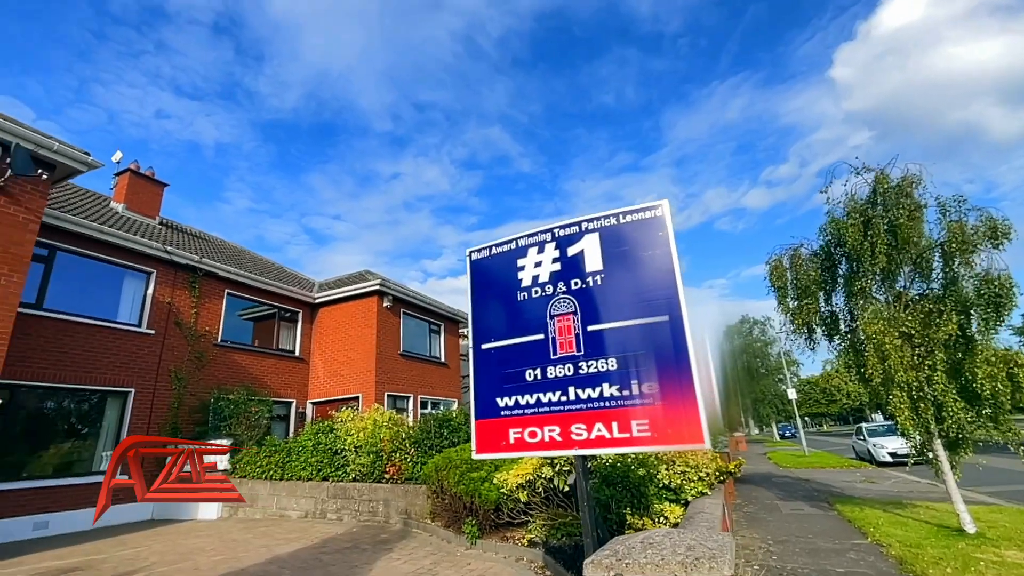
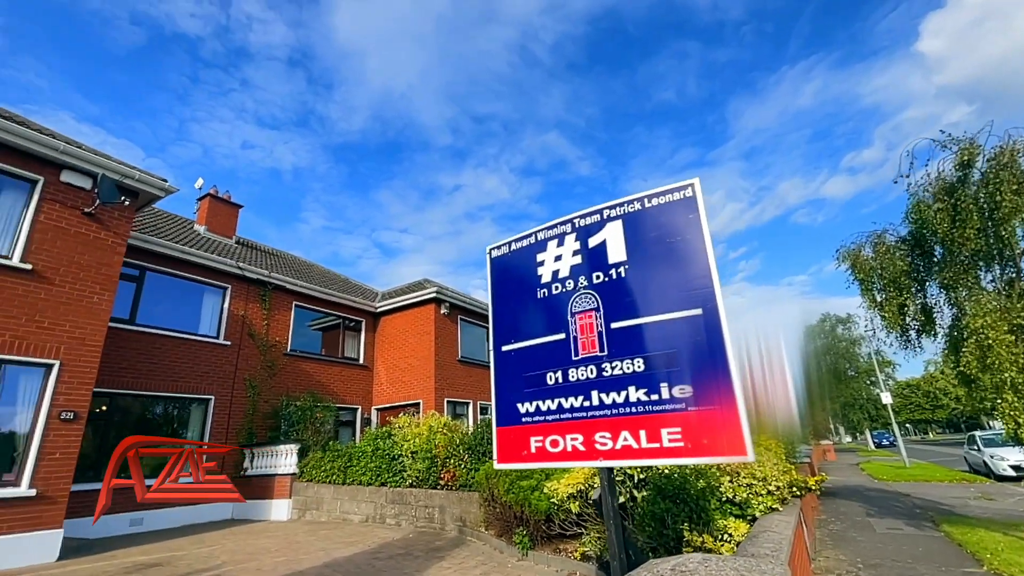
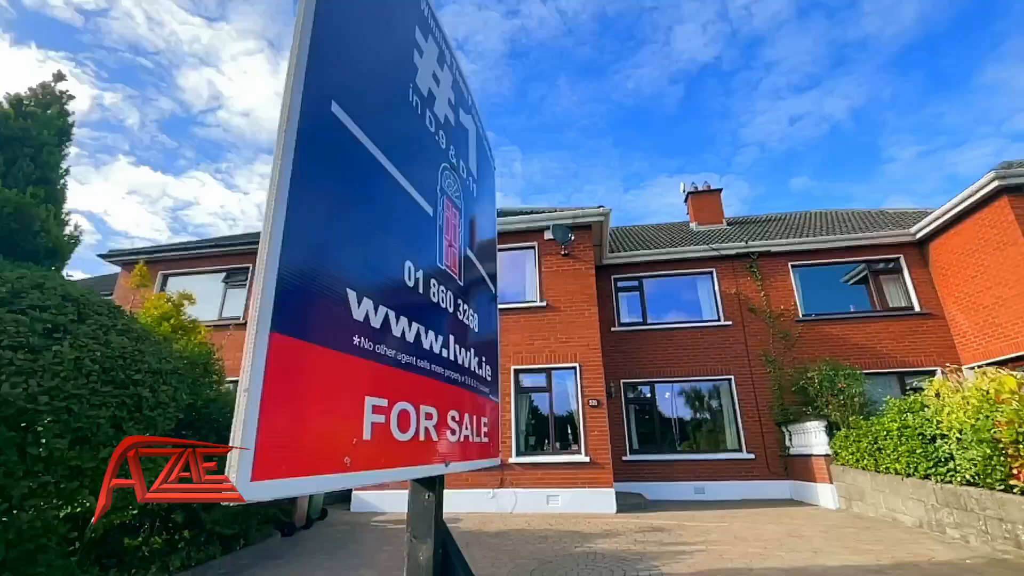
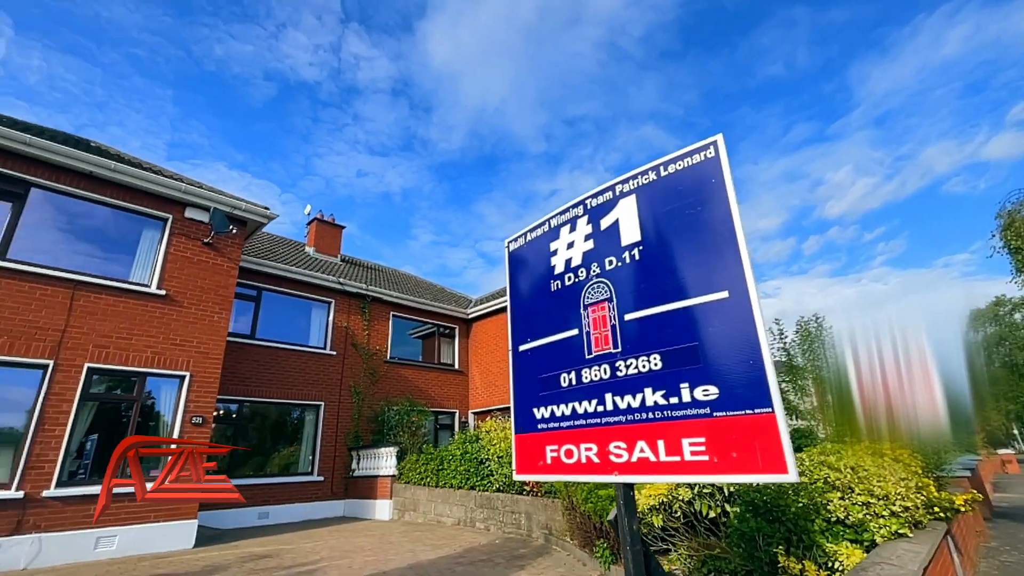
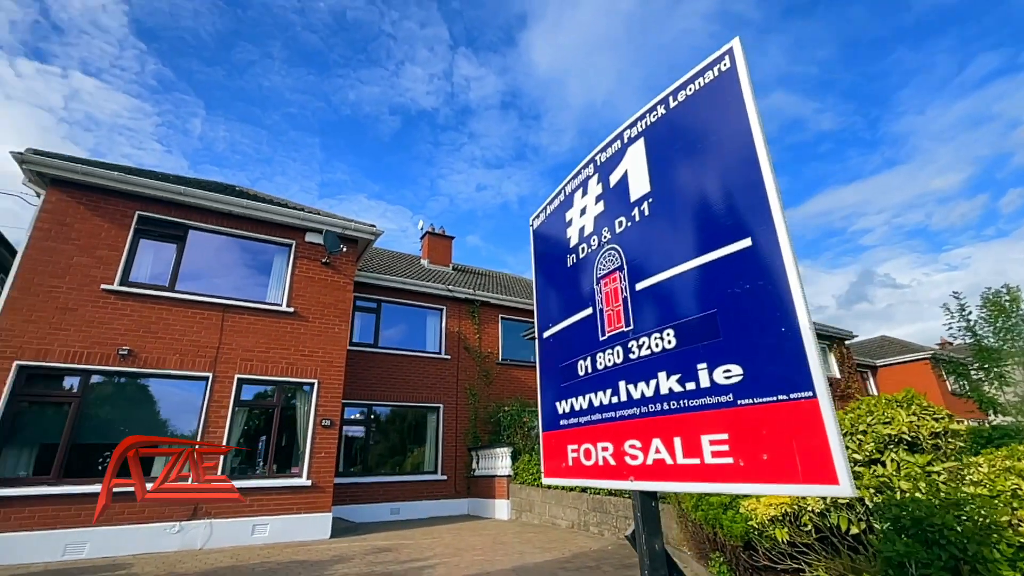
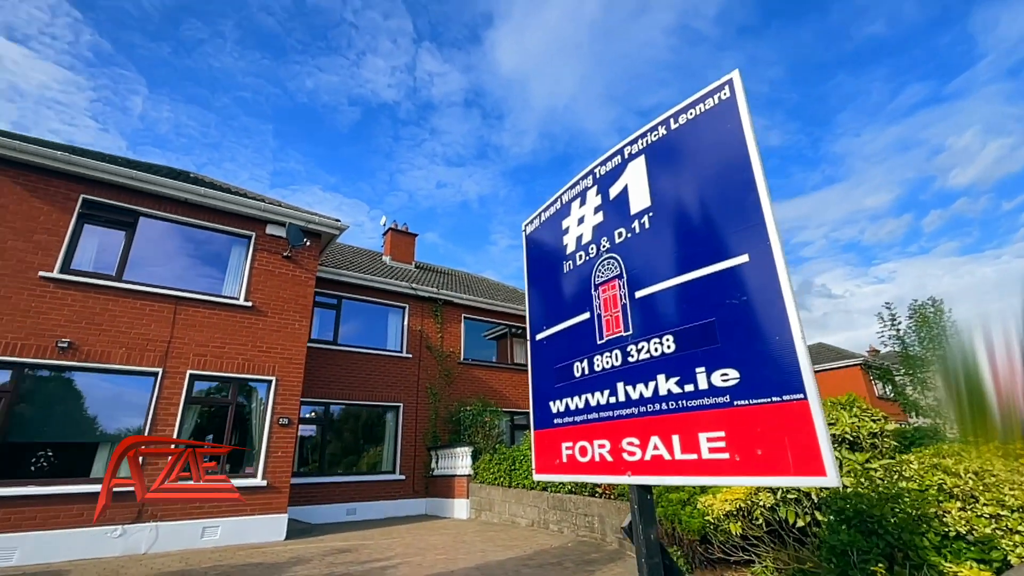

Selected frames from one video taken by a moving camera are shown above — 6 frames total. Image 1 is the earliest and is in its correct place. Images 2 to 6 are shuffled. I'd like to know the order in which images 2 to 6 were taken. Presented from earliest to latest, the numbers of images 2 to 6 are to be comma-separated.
2, 4, 6, 5, 3
